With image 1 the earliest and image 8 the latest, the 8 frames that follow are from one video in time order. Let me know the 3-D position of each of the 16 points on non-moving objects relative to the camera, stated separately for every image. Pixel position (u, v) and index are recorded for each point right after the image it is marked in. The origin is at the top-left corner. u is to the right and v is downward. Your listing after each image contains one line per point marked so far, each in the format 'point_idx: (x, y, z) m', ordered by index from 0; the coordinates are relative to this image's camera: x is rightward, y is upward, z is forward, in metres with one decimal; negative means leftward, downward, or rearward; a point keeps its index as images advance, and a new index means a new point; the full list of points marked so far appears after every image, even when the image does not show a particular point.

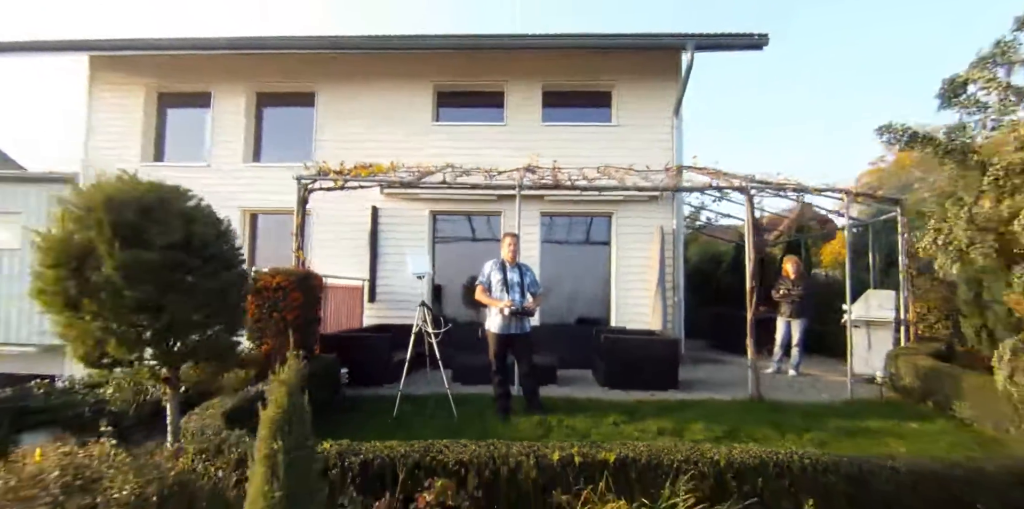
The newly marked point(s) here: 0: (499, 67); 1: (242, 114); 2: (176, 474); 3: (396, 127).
0: (-0.2, +2.8, +7.7) m
1: (-4.3, +2.2, +8.1) m
2: (-1.3, -0.9, +2.1) m
3: (-1.8, +1.9, +7.9) m
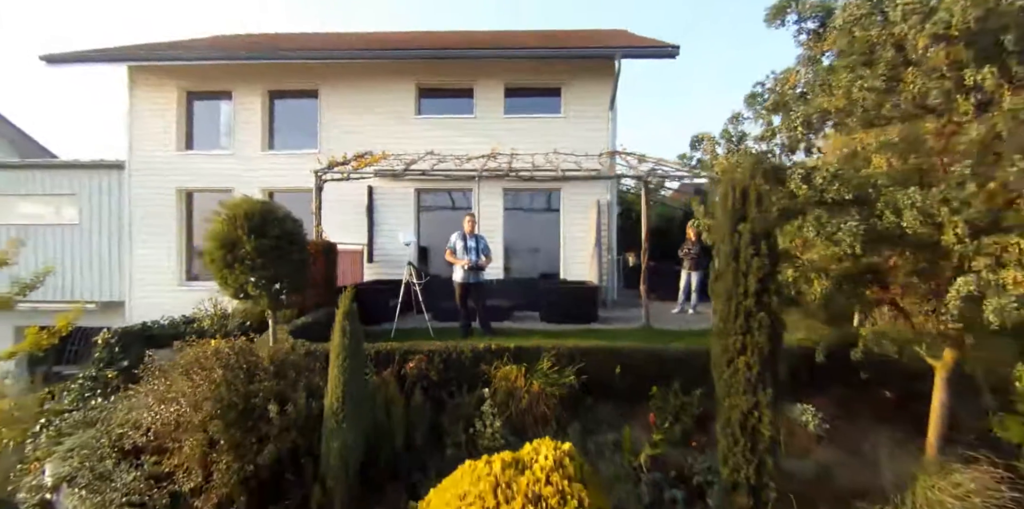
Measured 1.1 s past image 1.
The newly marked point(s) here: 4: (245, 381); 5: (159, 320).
0: (-0.8, +3.4, +9.4) m
1: (-4.9, +2.8, +9.7) m
2: (-1.7, -0.8, +4.0) m
3: (-2.4, +2.5, +9.6) m
4: (-1.9, -0.9, +3.7) m
5: (-4.1, -0.8, +6.3) m
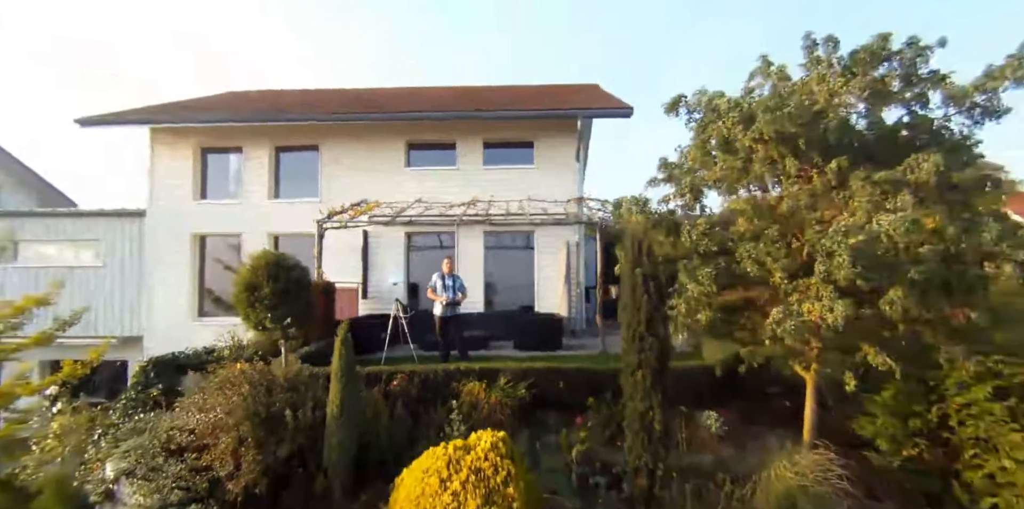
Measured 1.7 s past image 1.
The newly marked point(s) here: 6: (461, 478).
0: (-1.3, +2.7, +10.7) m
1: (-5.4, +1.9, +11.0) m
2: (-2.1, -1.2, +5.1) m
3: (-2.8, +1.8, +10.8) m
4: (-2.3, -1.3, +4.7) m
5: (-4.5, -1.4, +7.4) m
6: (-0.4, -1.6, +4.0) m
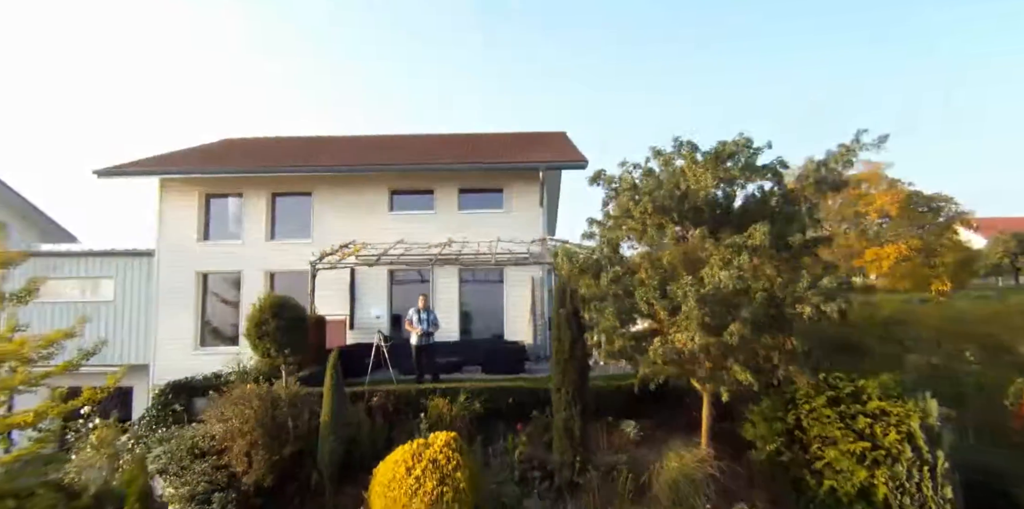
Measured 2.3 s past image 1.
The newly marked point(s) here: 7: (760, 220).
0: (-1.9, +1.8, +12.1) m
1: (-6.0, +1.1, +12.3) m
2: (-2.7, -1.7, +6.3) m
3: (-3.5, +0.9, +12.2) m
4: (-2.8, -1.8, +6.0) m
5: (-5.1, -2.1, +8.5) m
6: (-0.9, -2.1, +5.2) m
7: (+2.5, +0.3, +5.9) m
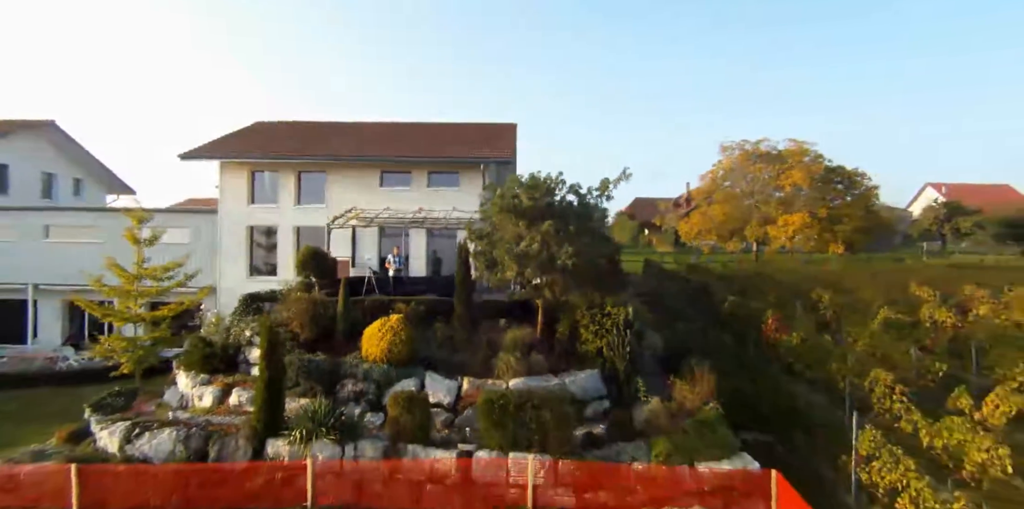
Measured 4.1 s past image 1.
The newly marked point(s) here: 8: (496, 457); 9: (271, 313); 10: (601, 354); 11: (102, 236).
0: (-3.6, +3.1, +17.4) m
1: (-7.7, +2.5, +17.6) m
2: (-4.4, -1.0, +12.0) m
3: (-5.1, +2.2, +17.5) m
4: (-4.6, -1.2, +11.6) m
5: (-6.9, -1.1, +14.2) m
6: (-2.7, -1.6, +10.9) m
7: (+0.8, +0.8, +11.4) m
8: (-0.3, -3.6, +9.2) m
9: (-5.7, -1.4, +12.2) m
10: (+1.9, -2.2, +11.1) m
11: (-14.6, +0.6, +18.0) m
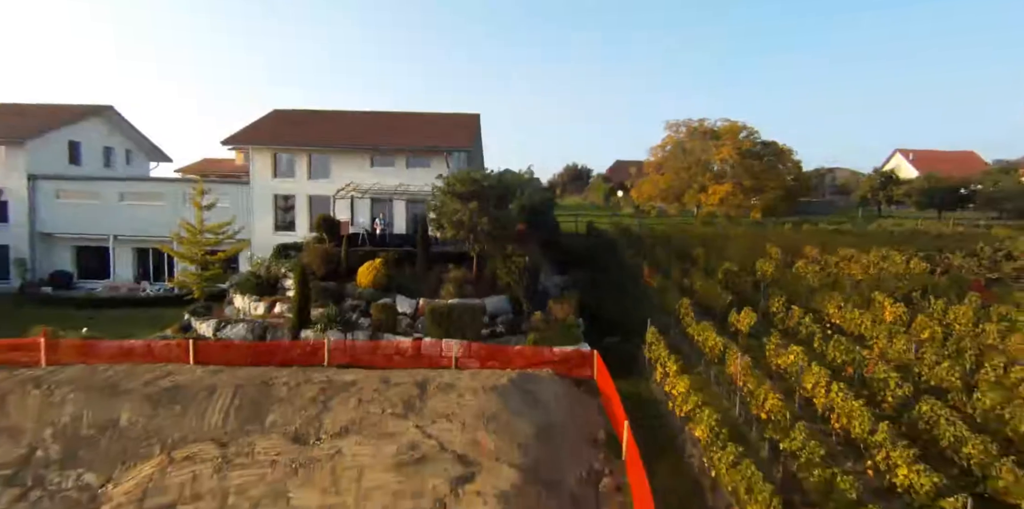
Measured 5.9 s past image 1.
0: (-5.5, +4.8, +23.2) m
1: (-9.6, +4.3, +23.5) m
2: (-6.5, +0.2, +18.2) m
3: (-7.1, +4.0, +23.4) m
4: (-6.6, +0.1, +17.9) m
5: (-8.9, +0.4, +20.4) m
6: (-4.8, -0.4, +17.2) m
7: (-1.2, +2.0, +17.4) m
8: (-2.4, -2.6, +15.6) m
9: (-7.8, -0.1, +18.4) m
10: (-0.1, -1.1, +17.4) m
11: (-16.6, +2.6, +24.1) m
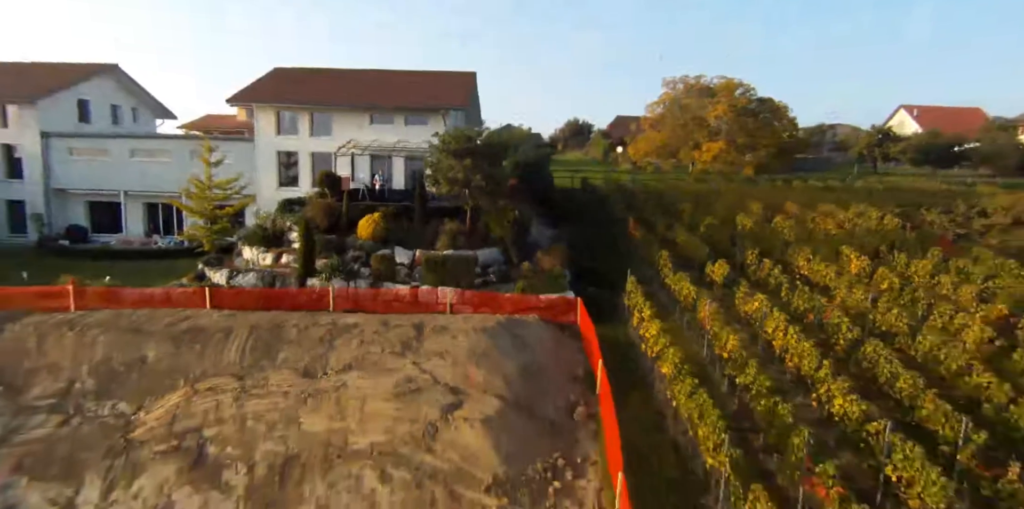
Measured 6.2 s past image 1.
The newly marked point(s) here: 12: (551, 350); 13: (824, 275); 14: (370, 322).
0: (-5.8, +6.9, +23.9) m
1: (-9.9, +6.5, +24.3) m
2: (-6.8, +2.0, +19.2) m
3: (-7.4, +6.1, +24.2) m
4: (-6.9, +1.8, +18.9) m
5: (-9.2, +2.4, +21.5) m
6: (-5.1, +1.2, +18.3) m
7: (-1.5, +3.6, +18.3) m
8: (-2.7, -1.1, +16.9) m
9: (-8.1, +1.7, +19.5) m
10: (-0.4, +0.6, +18.5) m
11: (-16.8, +4.8, +25.0) m
12: (+1.2, -2.9, +15.1) m
13: (+10.5, -0.7, +17.0) m
14: (-4.4, -2.1, +15.5) m
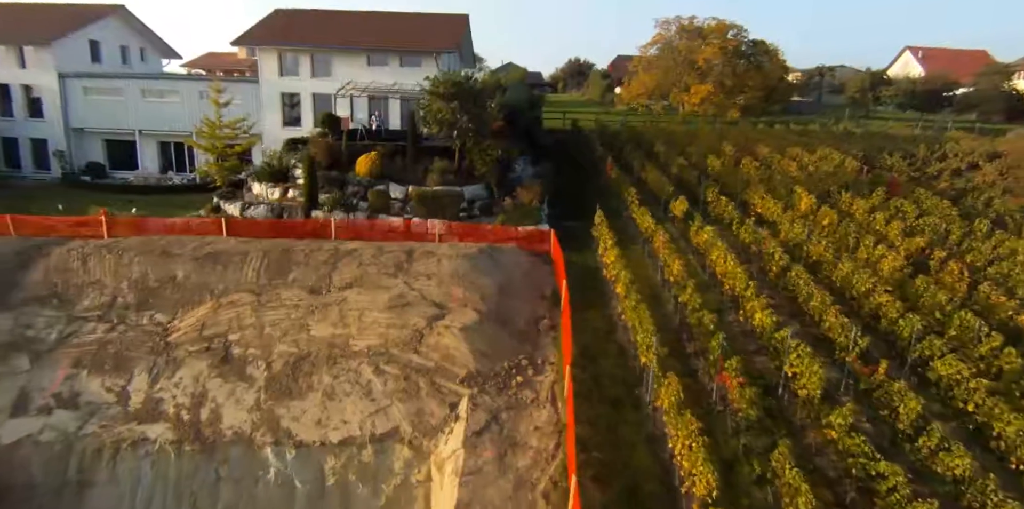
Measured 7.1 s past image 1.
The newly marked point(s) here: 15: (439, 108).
0: (-6.3, +10.1, +25.0) m
1: (-10.5, +9.7, +25.5) m
2: (-7.4, +4.7, +21.0) m
3: (-7.9, +9.4, +25.5) m
4: (-7.6, +4.4, +20.8) m
5: (-9.8, +5.3, +23.3) m
6: (-5.8, +3.8, +20.2) m
7: (-2.1, +6.1, +19.8) m
8: (-3.4, +1.3, +19.0) m
9: (-8.7, +4.4, +21.3) m
10: (-1.1, +3.1, +20.4) m
11: (-17.4, +8.2, +26.6) m
12: (+0.4, -0.7, +17.4) m
13: (+9.8, +1.6, +18.8) m
14: (-5.1, +0.2, +17.7) m
15: (-2.9, +5.7, +19.7) m
